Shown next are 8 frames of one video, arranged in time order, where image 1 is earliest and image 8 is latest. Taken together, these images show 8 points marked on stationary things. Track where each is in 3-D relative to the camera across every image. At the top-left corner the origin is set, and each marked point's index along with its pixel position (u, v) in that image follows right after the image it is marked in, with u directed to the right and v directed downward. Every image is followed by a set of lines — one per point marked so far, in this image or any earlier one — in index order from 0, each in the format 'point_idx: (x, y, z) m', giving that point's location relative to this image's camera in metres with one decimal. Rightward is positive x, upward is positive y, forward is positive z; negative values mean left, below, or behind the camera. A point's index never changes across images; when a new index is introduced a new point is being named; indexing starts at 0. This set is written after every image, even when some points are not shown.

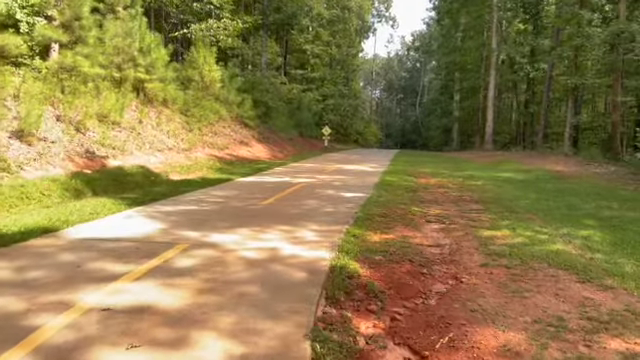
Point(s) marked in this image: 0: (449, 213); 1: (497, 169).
0: (+2.5, -0.6, +10.1) m
1: (+6.6, +0.4, +19.0) m
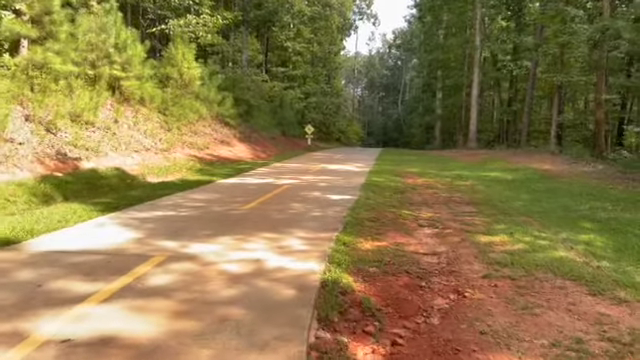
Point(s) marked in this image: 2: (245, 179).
0: (+2.3, -0.7, +9.6) m
1: (+6.0, +0.4, +18.7) m
2: (-2.2, 0.0, +14.9) m
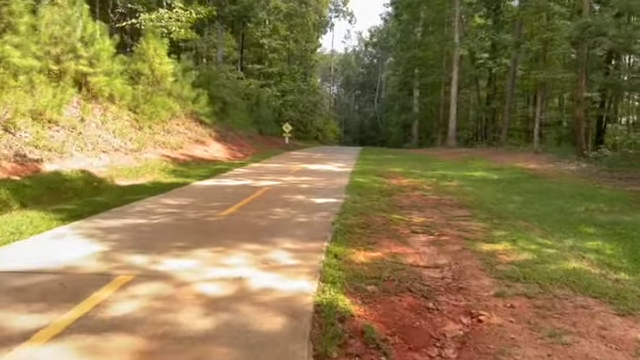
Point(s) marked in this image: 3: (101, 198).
0: (+2.0, -0.7, +9.0) m
1: (+5.3, +0.4, +18.3) m
2: (-2.7, 0.0, +14.0) m
3: (-4.5, -0.4, +10.7) m
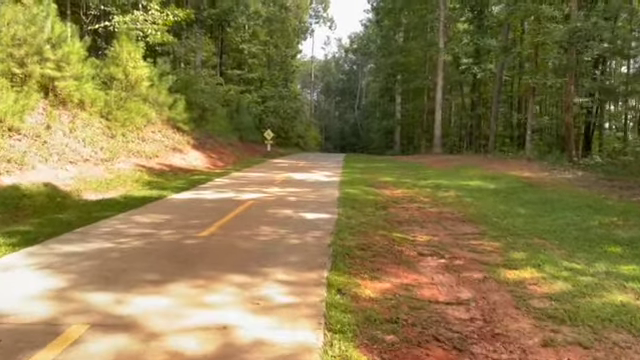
0: (+1.9, -0.9, +8.1) m
1: (+4.8, +0.1, +17.4) m
2: (-3.0, -0.3, +12.9) m
3: (-4.7, -0.6, +9.5) m
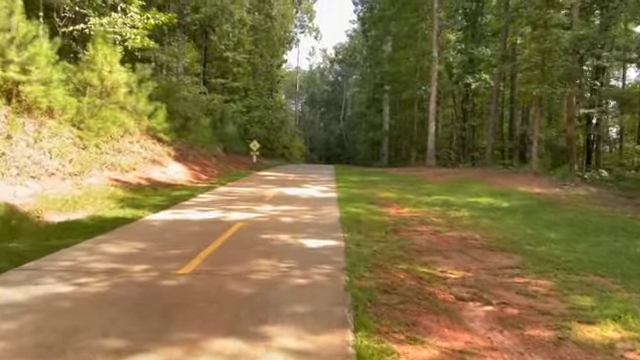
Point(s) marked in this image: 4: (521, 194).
0: (+2.0, -1.2, +6.6) m
1: (+4.6, -0.4, +16.1) m
2: (-3.0, -0.7, +11.3) m
3: (-4.6, -1.0, +7.8) m
4: (+6.0, -0.4, +15.3) m
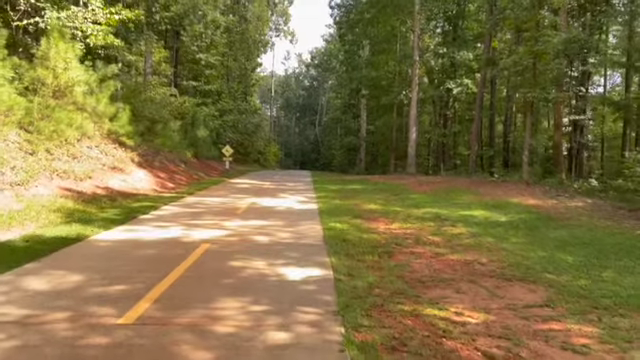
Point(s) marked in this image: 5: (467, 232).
0: (+1.9, -1.4, +5.2) m
1: (+4.0, -0.7, +14.9) m
2: (-3.4, -0.9, +9.7) m
3: (-4.8, -1.2, +6.1) m
4: (+5.4, -0.7, +14.2) m
5: (+3.0, -1.0, +10.4) m
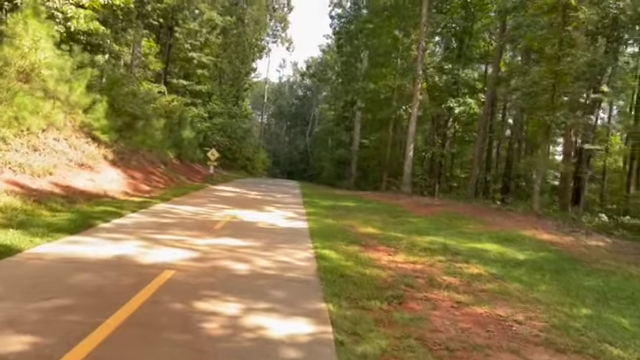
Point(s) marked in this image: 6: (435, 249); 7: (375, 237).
0: (+1.8, -1.8, +3.5) m
1: (+3.7, -1.4, +13.2) m
2: (-3.5, -1.0, +7.8) m
3: (-4.8, -1.0, +4.2) m
4: (+5.2, -1.5, +12.6) m
5: (+2.8, -1.6, +8.7) m
6: (+2.4, -1.4, +10.7) m
7: (+1.2, -1.3, +11.6) m
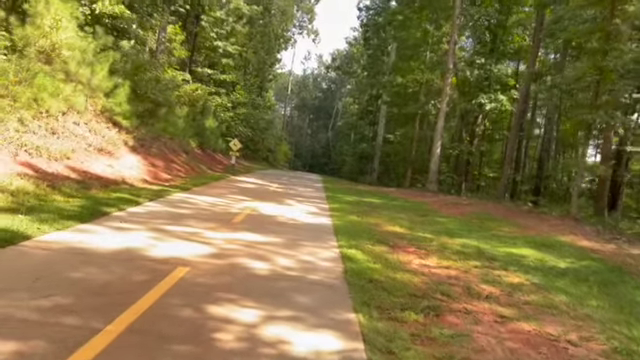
0: (+2.0, -1.8, +2.8) m
1: (+4.3, -1.4, +12.4) m
2: (-3.1, -0.8, +7.3) m
3: (-4.6, -0.8, +3.8) m
4: (+5.7, -1.5, +11.7) m
5: (+3.2, -1.6, +8.0) m
6: (+2.8, -1.4, +9.9) m
7: (+1.7, -1.2, +10.9) m
